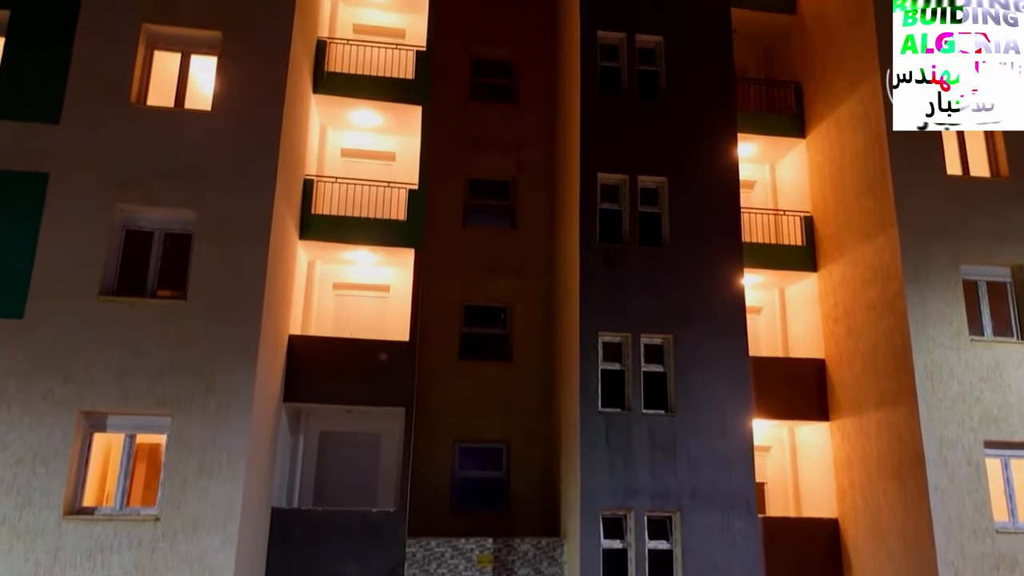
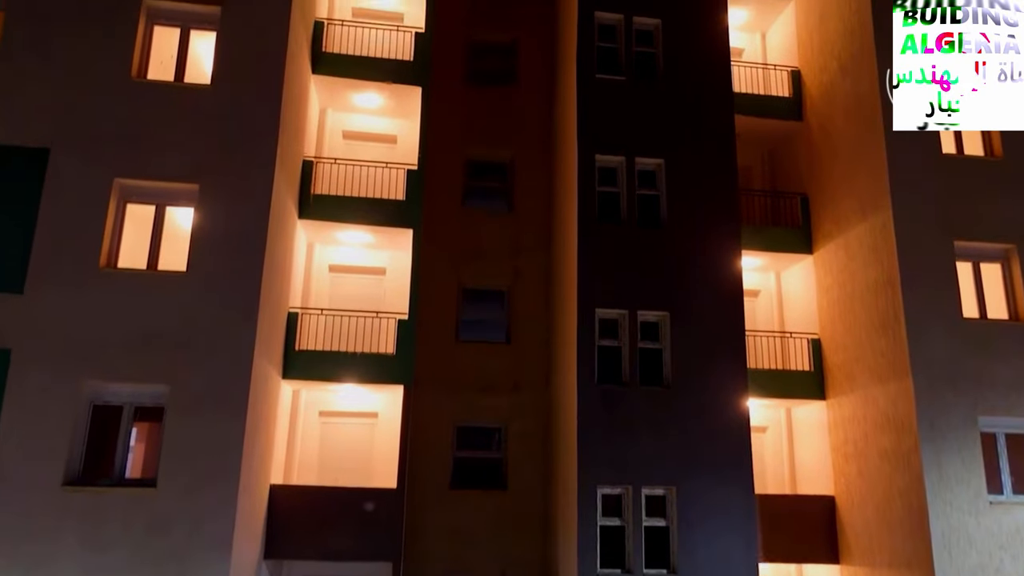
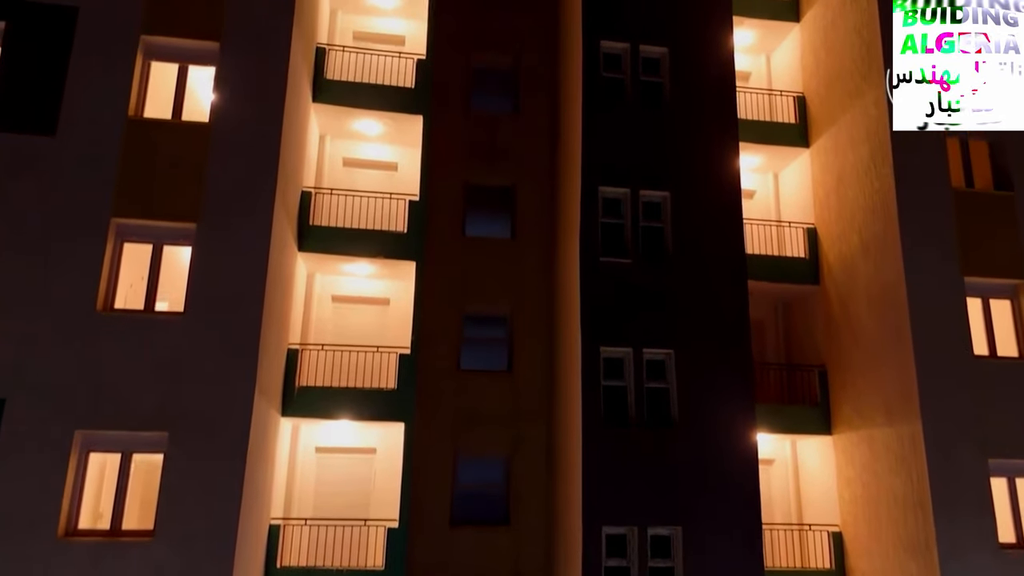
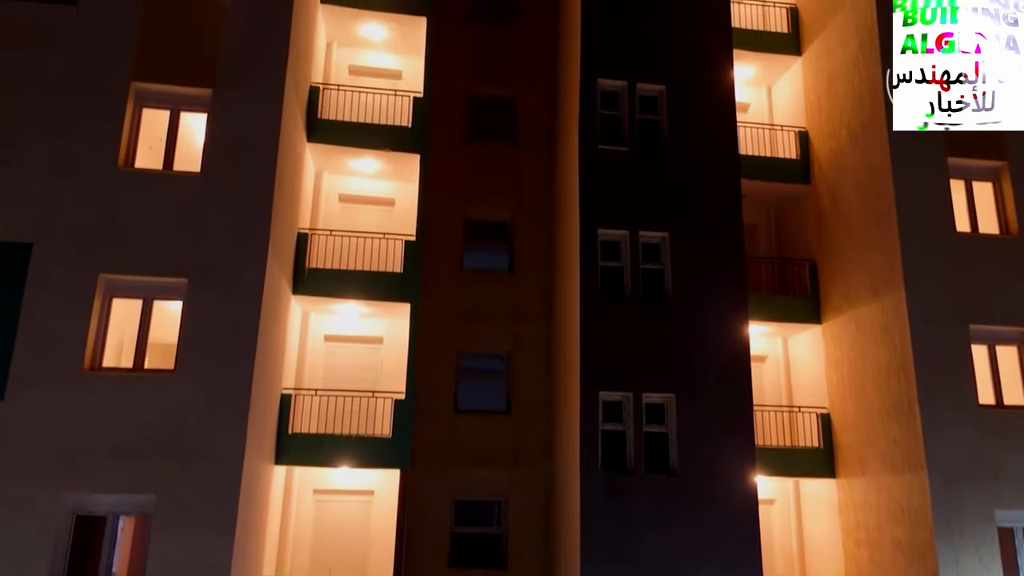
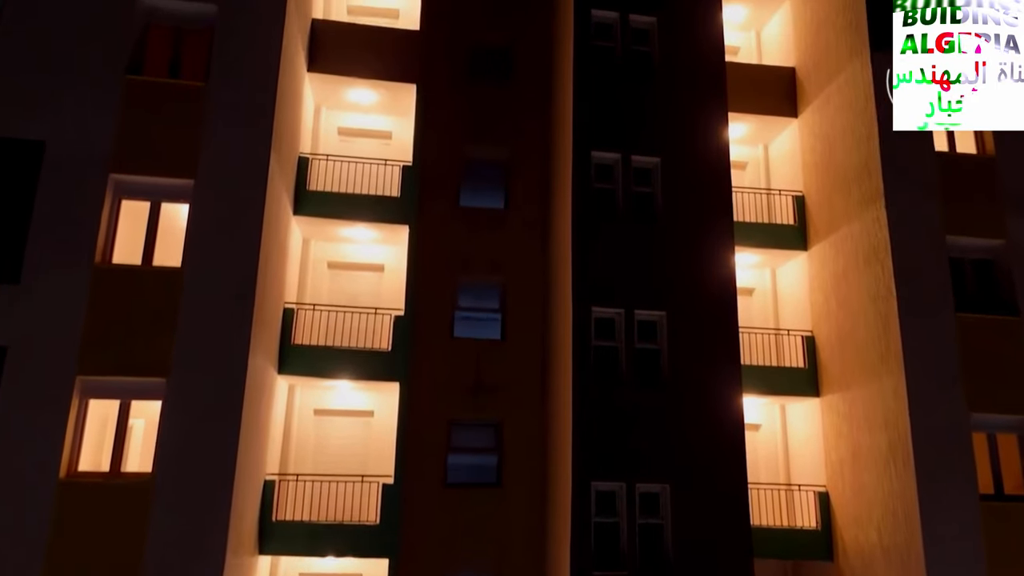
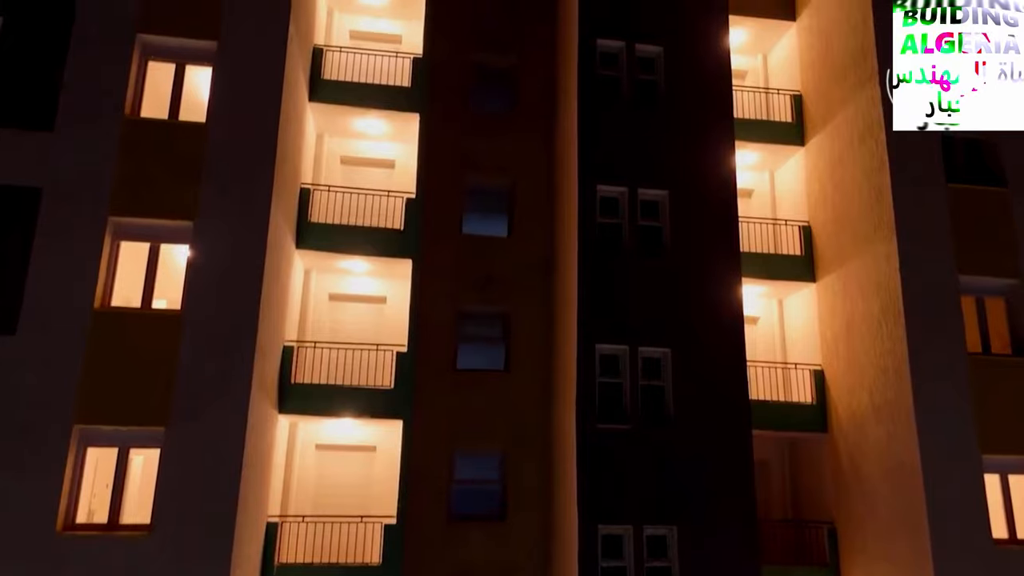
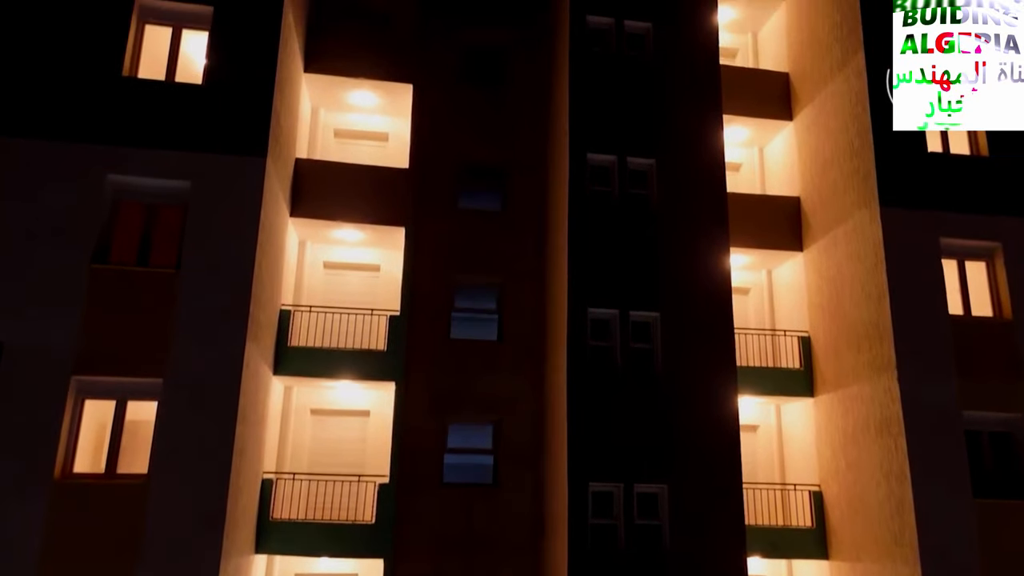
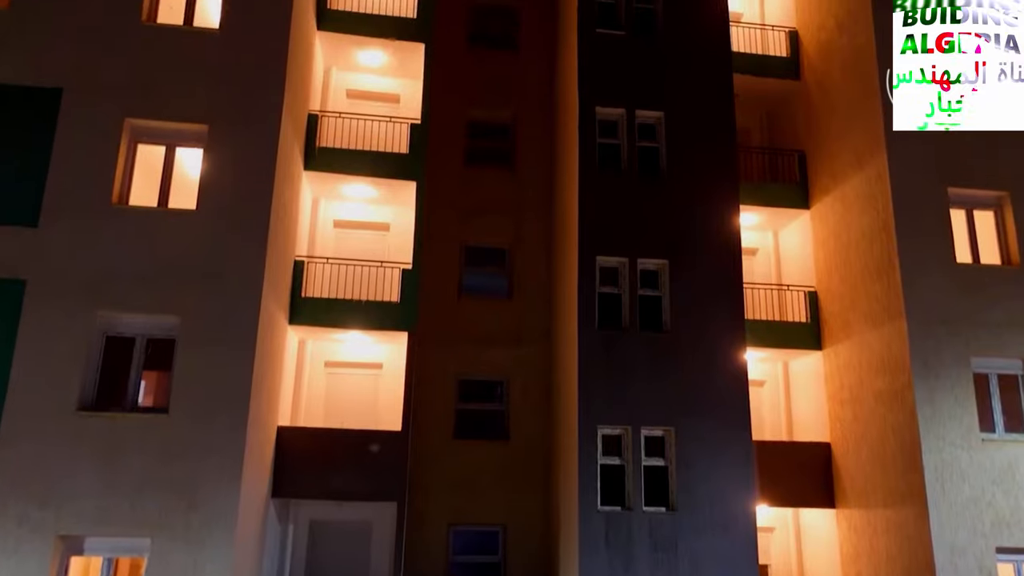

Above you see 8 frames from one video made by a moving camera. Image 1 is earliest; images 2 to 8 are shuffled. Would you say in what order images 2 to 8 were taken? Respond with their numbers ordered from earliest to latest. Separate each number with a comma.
8, 2, 4, 3, 6, 5, 7
